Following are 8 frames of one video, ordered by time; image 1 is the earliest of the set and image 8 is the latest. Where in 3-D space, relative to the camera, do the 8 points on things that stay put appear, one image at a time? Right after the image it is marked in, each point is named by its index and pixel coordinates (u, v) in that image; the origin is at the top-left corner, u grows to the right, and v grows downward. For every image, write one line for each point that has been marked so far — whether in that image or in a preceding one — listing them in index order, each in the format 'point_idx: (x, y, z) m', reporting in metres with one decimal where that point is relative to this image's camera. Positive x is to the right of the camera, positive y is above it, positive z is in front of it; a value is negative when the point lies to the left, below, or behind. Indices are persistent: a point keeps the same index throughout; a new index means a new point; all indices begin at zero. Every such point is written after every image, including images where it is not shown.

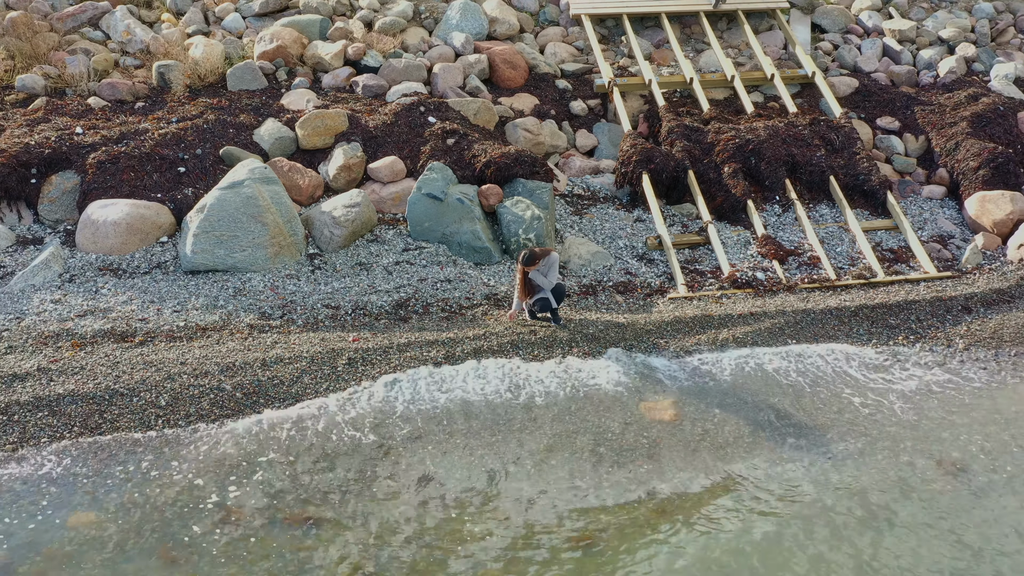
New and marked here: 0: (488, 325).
0: (-0.1, -0.2, +7.4) m
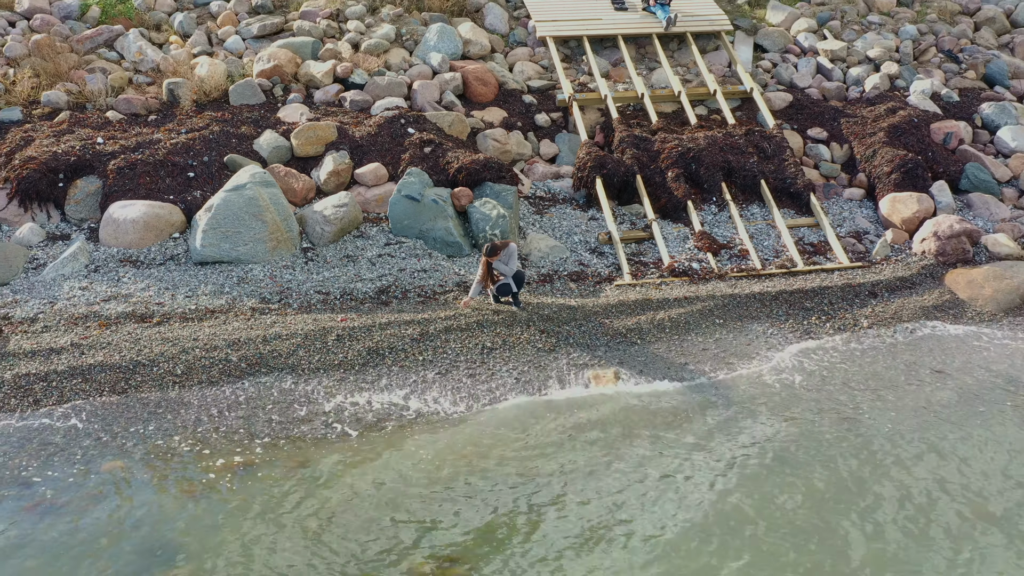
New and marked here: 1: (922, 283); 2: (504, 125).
0: (-0.4, -0.1, +8.6) m
1: (+3.2, 0.0, +9.1) m
2: (-0.1, +1.5, +10.9) m
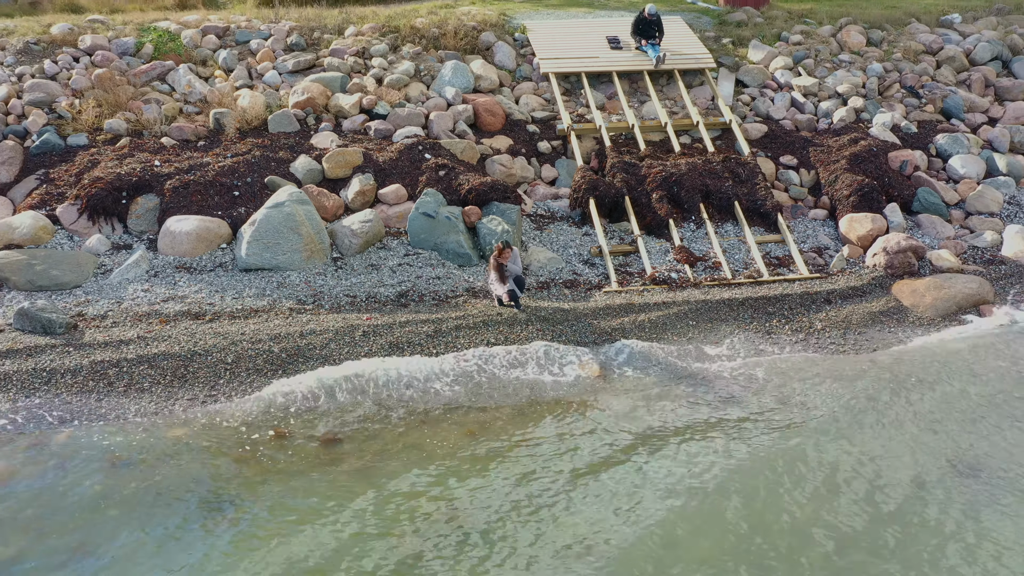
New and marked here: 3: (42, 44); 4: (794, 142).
0: (-0.4, -0.2, +10.0) m
1: (+3.2, 0.0, +10.4) m
2: (0.0, +1.5, +12.4) m
3: (-5.5, +2.8, +13.7) m
4: (+3.0, +1.6, +12.6) m
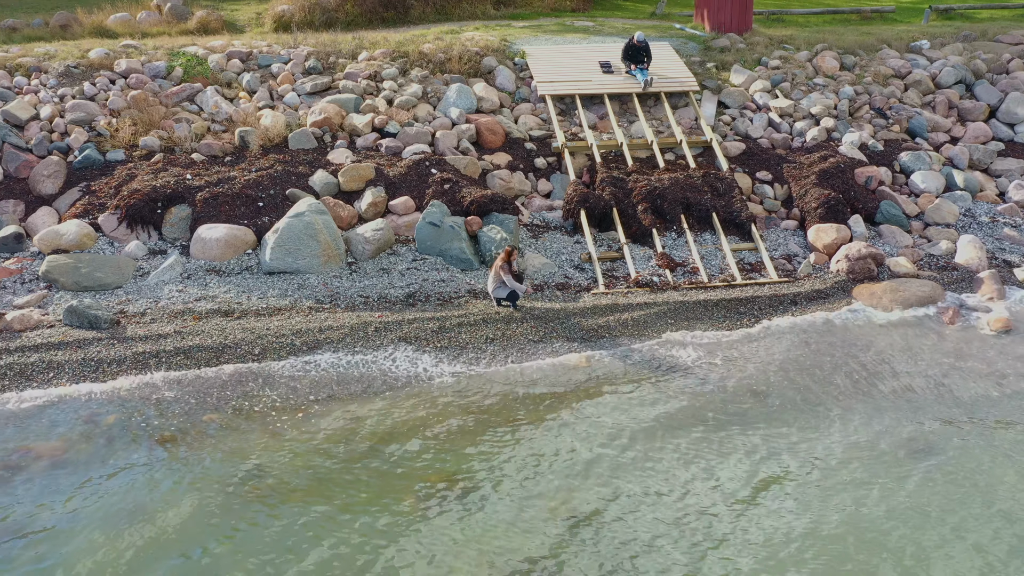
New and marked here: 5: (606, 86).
0: (-0.4, -0.2, +11.1) m
1: (+3.2, -0.1, +11.5) m
2: (0.0, +1.4, +13.5) m
3: (-5.5, +2.8, +14.9) m
4: (+3.0, +1.5, +13.7) m
5: (+1.2, +2.5, +14.5) m
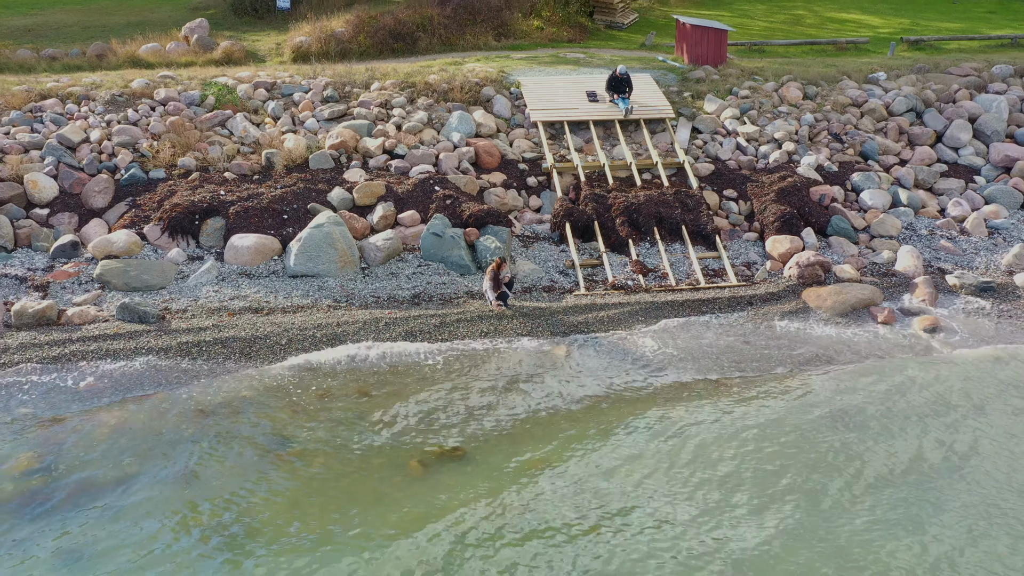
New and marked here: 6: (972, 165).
0: (-0.5, -0.2, +12.8) m
1: (+3.1, -0.1, +13.2) m
2: (-0.1, +1.4, +15.3) m
3: (-5.5, +2.7, +16.7) m
4: (+3.0, +1.5, +15.4) m
5: (+1.1, +2.4, +16.3) m
6: (+6.4, +1.7, +16.1) m
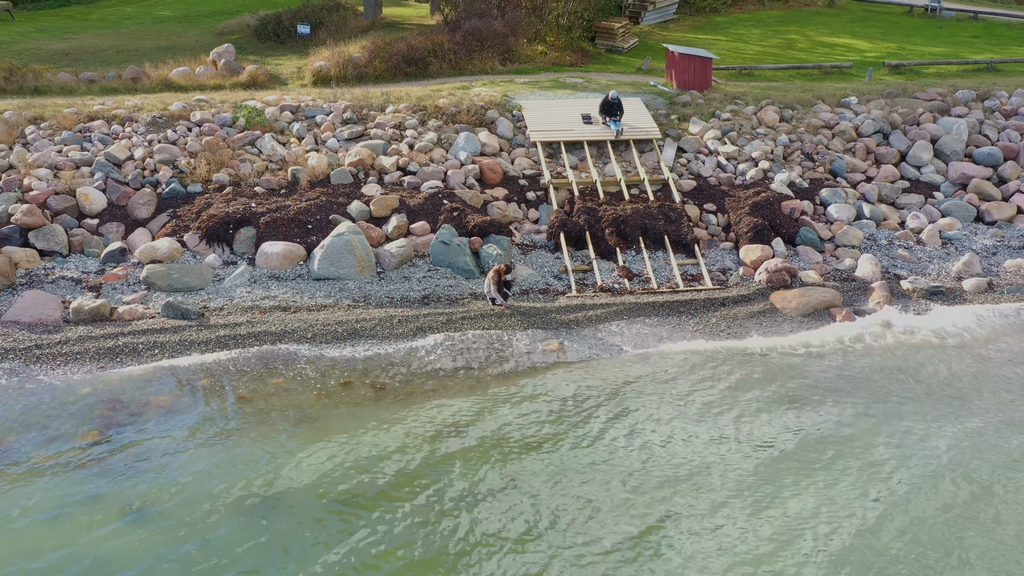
0: (-0.5, -0.2, +14.5) m
1: (+3.1, -0.1, +14.8) m
2: (-0.1, +1.3, +16.9) m
3: (-5.5, +2.7, +18.4) m
4: (+3.0, +1.4, +17.1) m
5: (+1.1, +2.4, +17.9) m
6: (+6.4, +1.6, +17.7) m
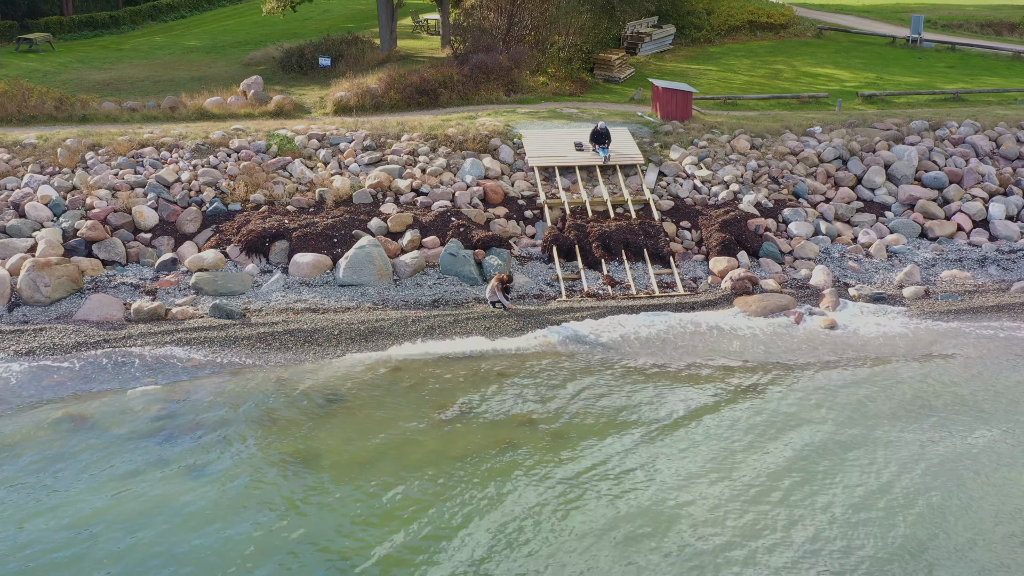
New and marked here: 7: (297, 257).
0: (-0.6, -0.3, +16.8) m
1: (+3.1, -0.2, +17.2) m
2: (-0.1, +1.2, +19.3) m
3: (-5.5, +2.6, +20.8) m
4: (+3.0, +1.3, +19.4) m
5: (+1.1, +2.2, +20.3) m
6: (+6.4, +1.5, +20.1) m
7: (-3.3, +0.5, +17.7) m
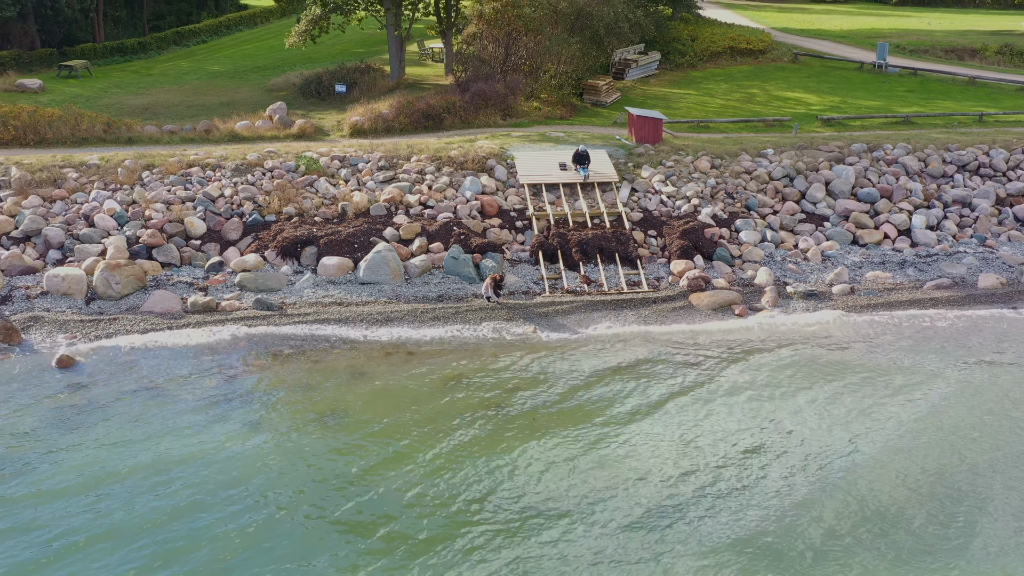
0: (-0.7, -0.3, +20.3) m
1: (+2.9, -0.2, +20.6) m
2: (-0.2, +1.2, +22.7) m
3: (-5.6, +2.6, +24.3) m
4: (+2.8, +1.3, +22.8) m
5: (+1.0, +2.2, +23.8) m
6: (+6.3, +1.5, +23.5) m
7: (-3.4, +0.5, +21.2) m
